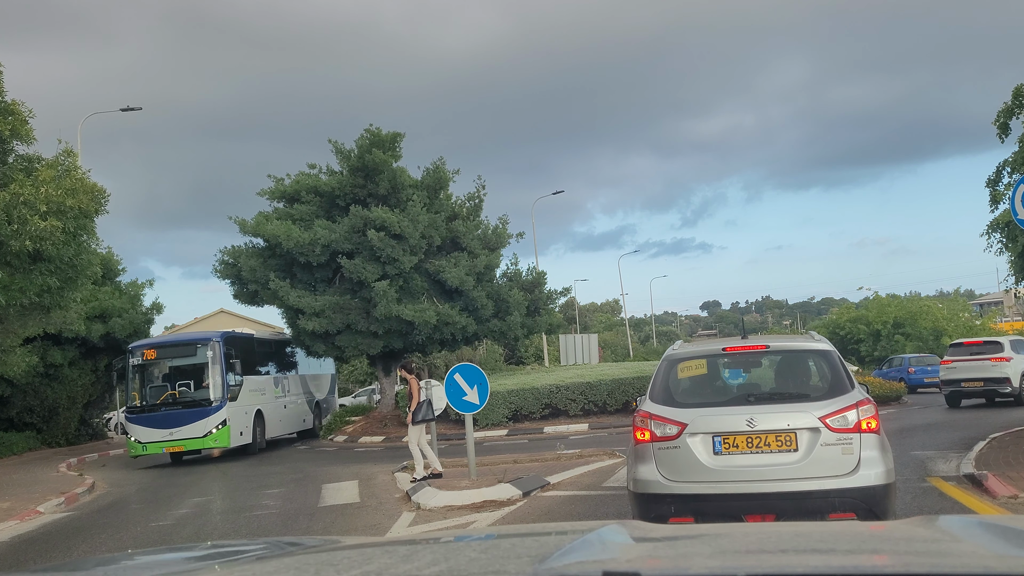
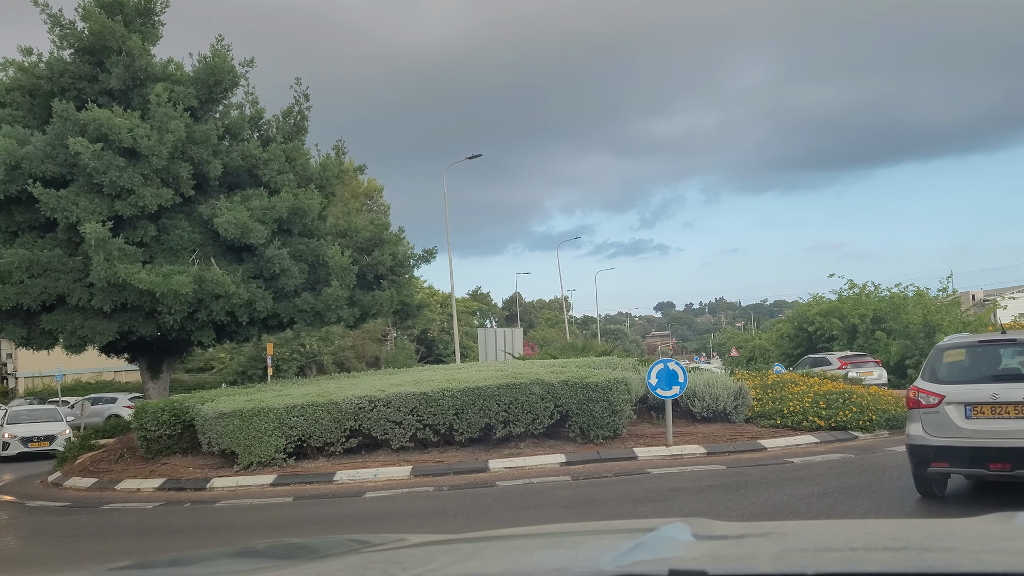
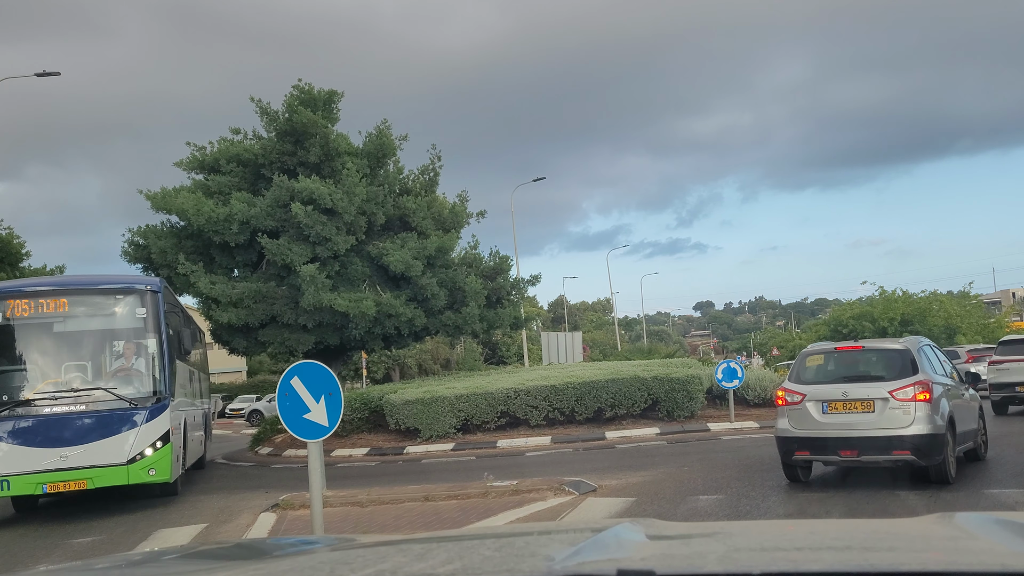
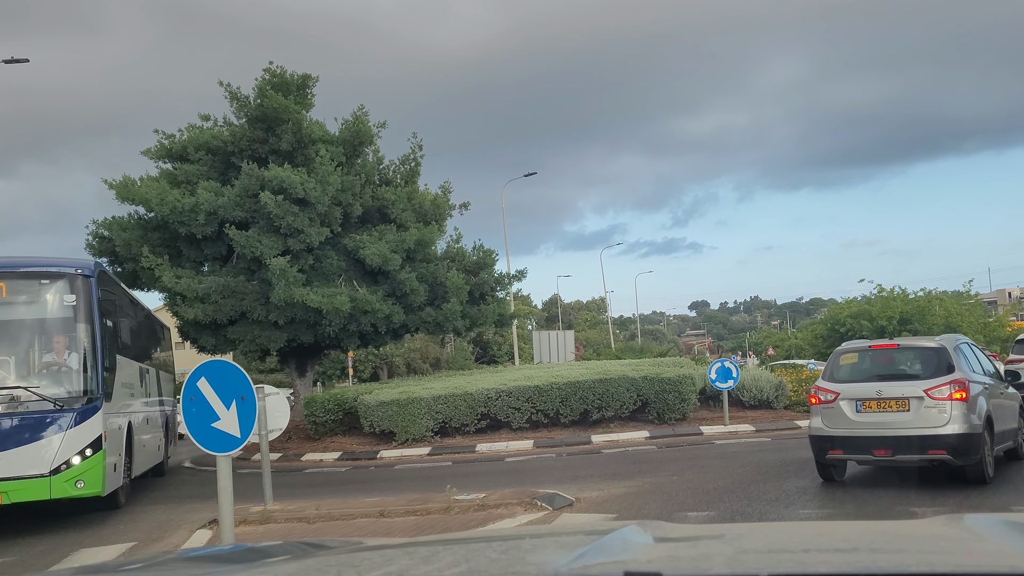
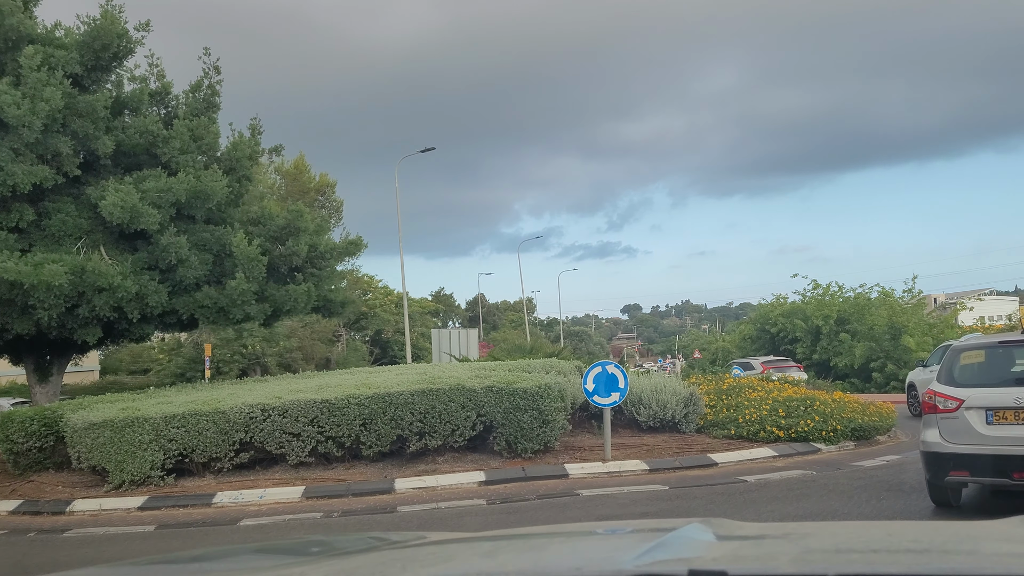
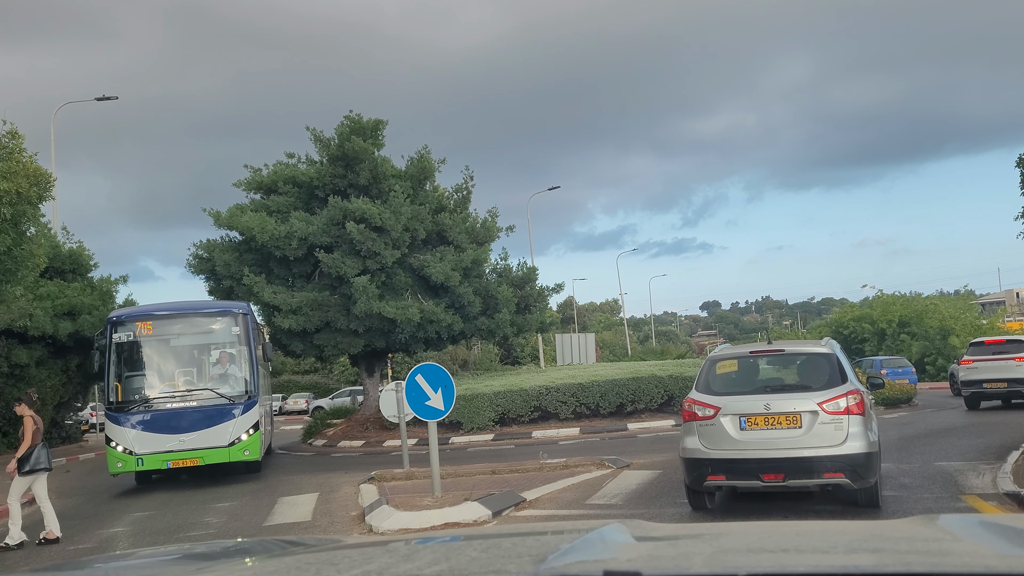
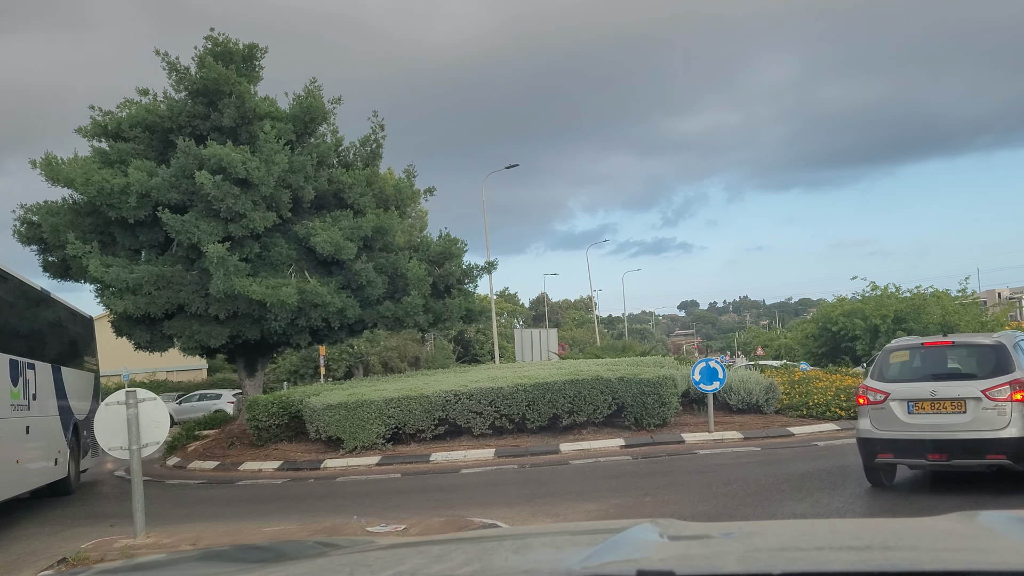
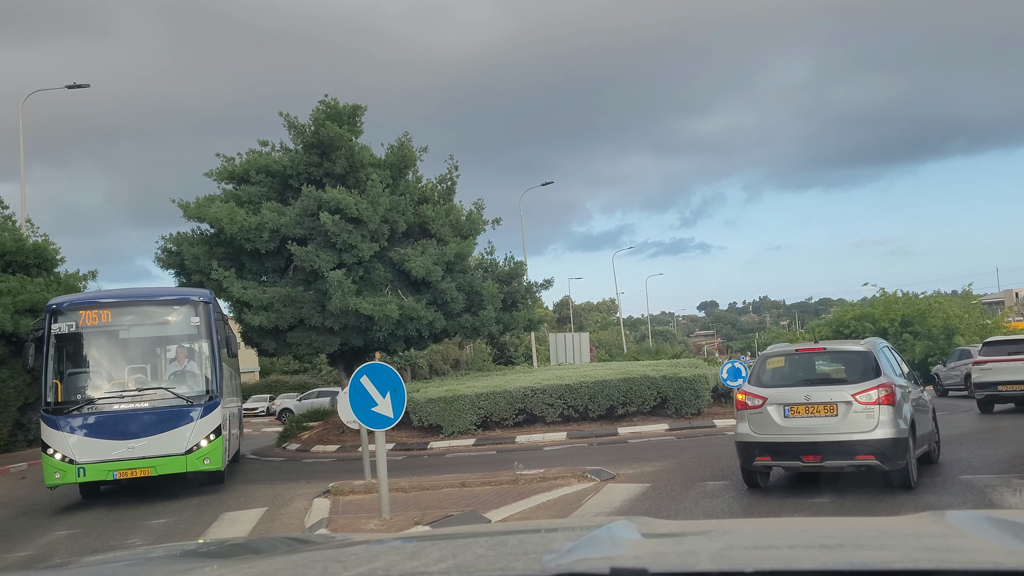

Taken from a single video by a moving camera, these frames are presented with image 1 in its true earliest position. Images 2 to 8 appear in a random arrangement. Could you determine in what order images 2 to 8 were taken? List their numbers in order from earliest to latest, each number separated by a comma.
6, 8, 3, 4, 7, 2, 5
